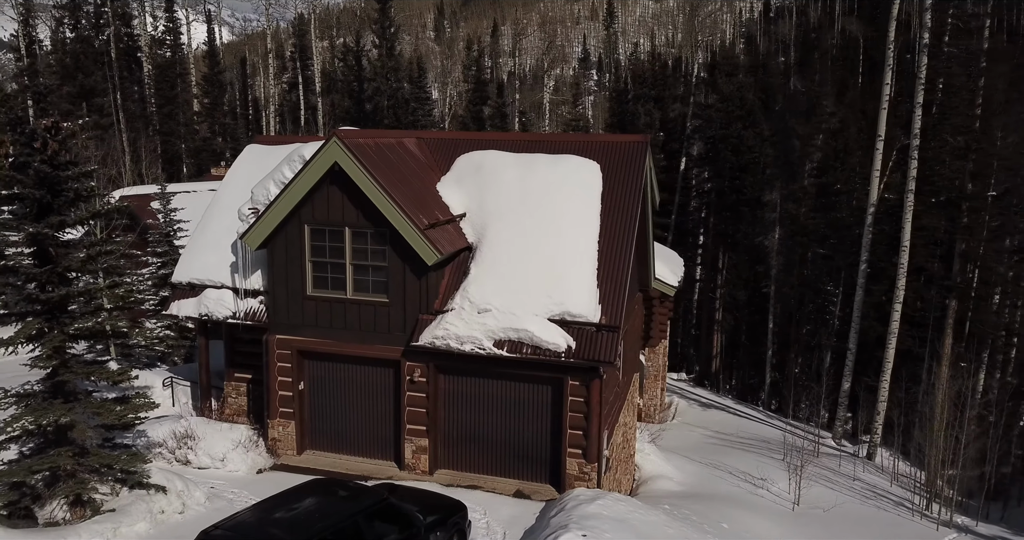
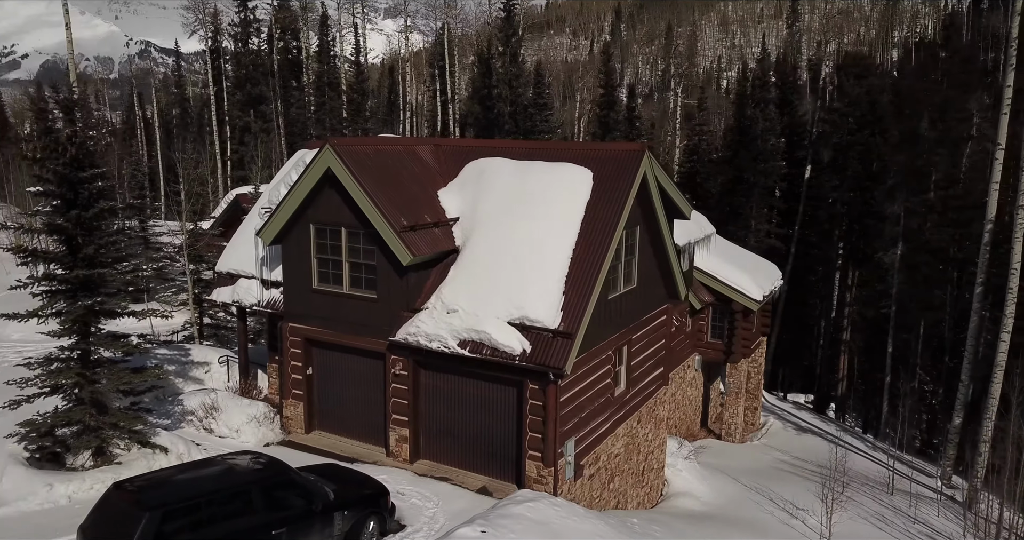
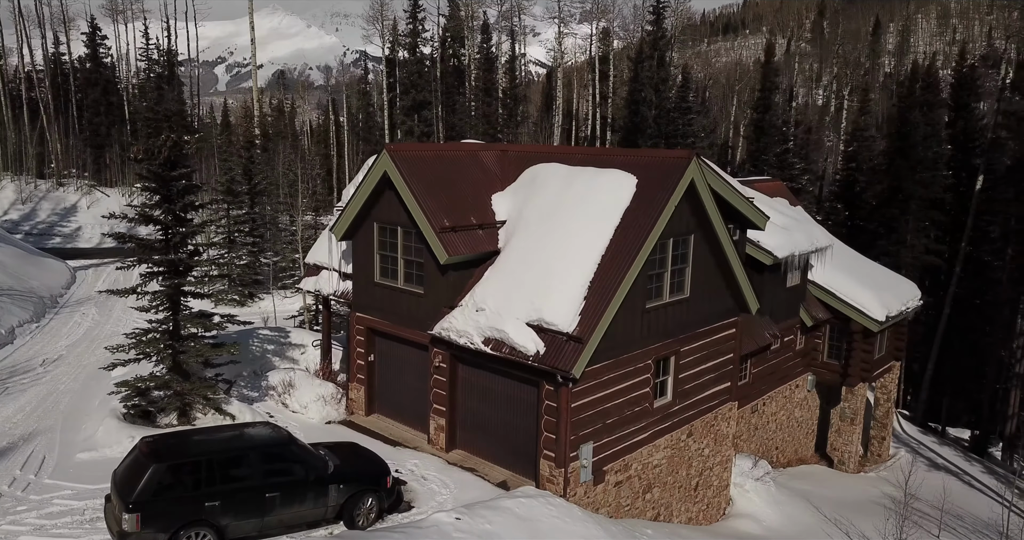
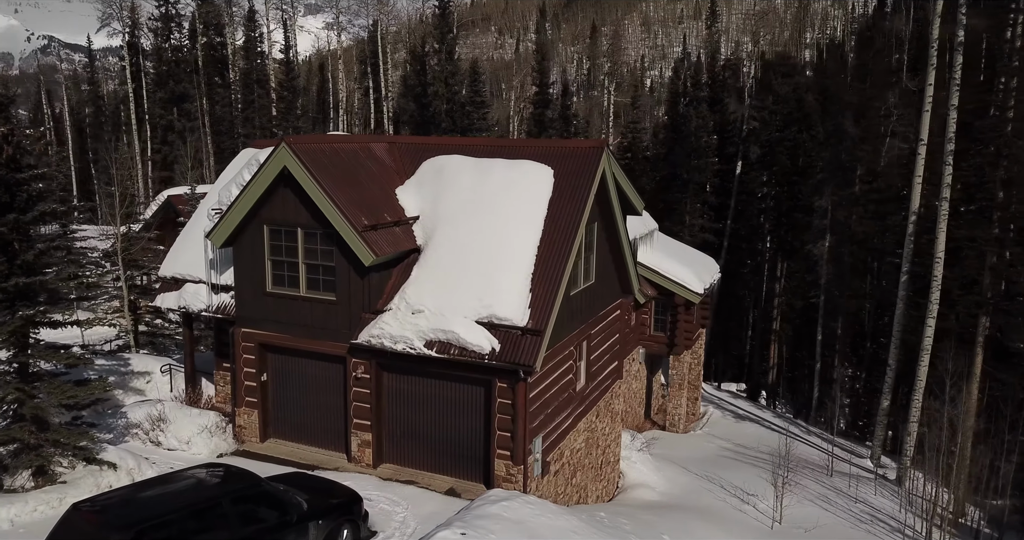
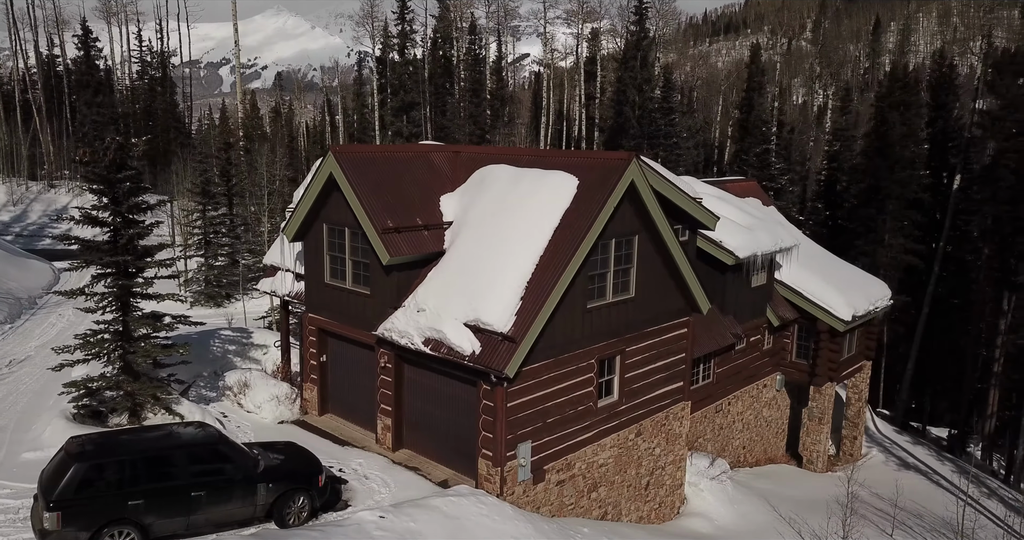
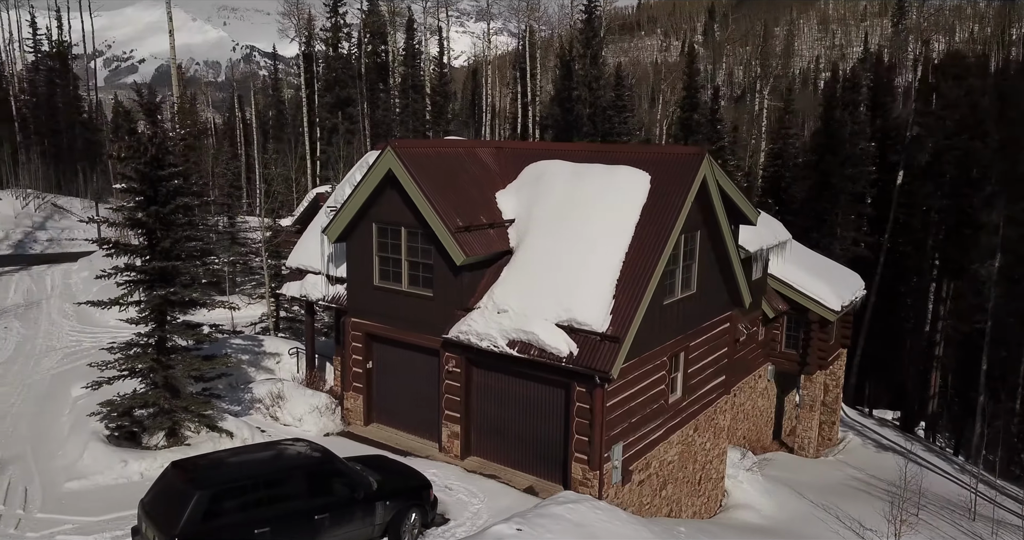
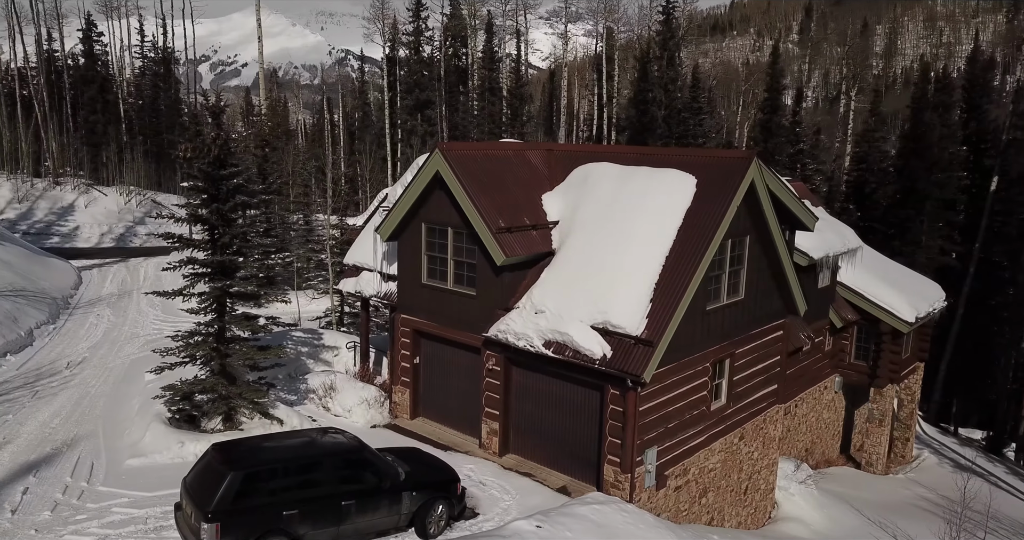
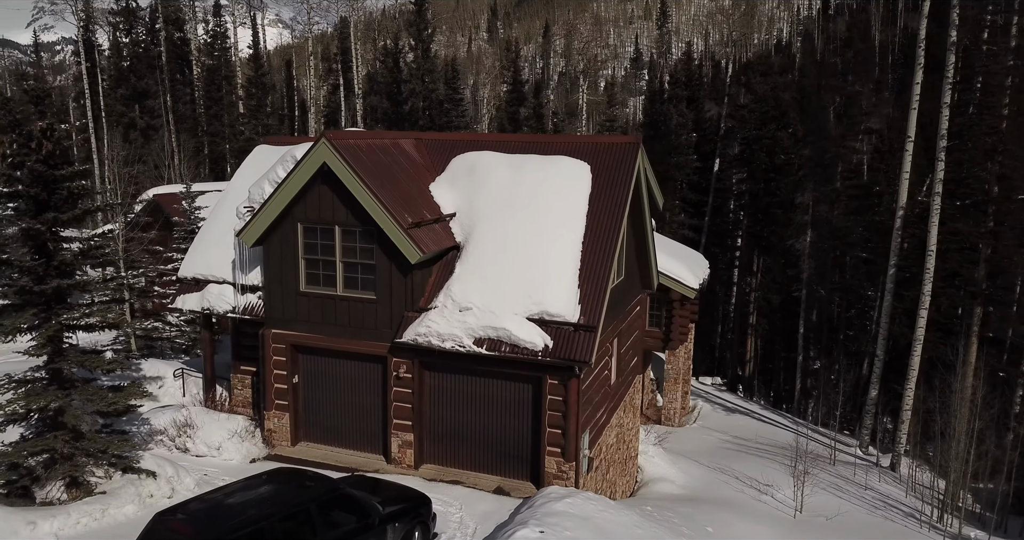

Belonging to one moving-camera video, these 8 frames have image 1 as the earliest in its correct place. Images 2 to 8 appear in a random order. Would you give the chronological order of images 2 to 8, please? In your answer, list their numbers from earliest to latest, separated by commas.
8, 4, 2, 6, 7, 3, 5
